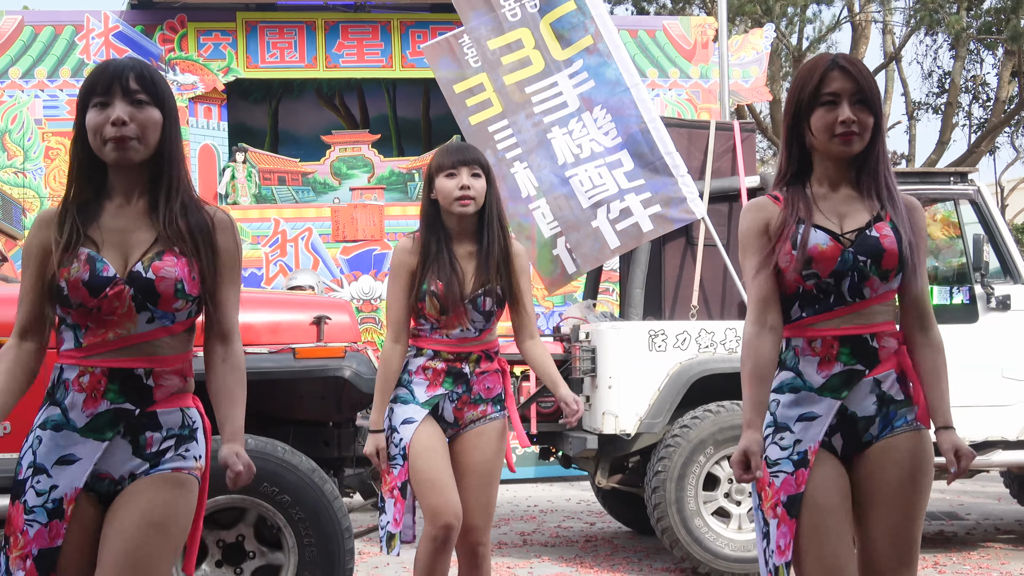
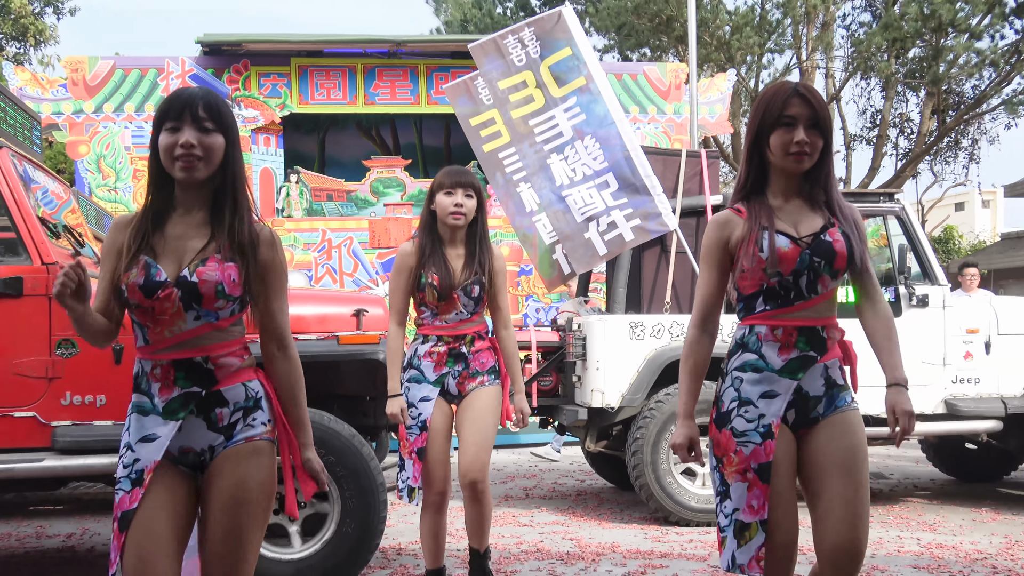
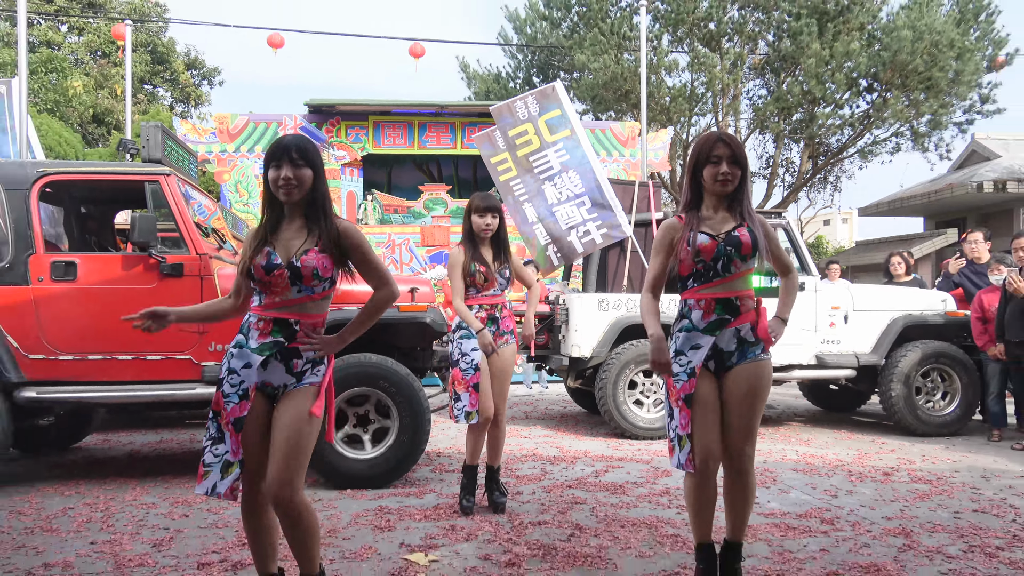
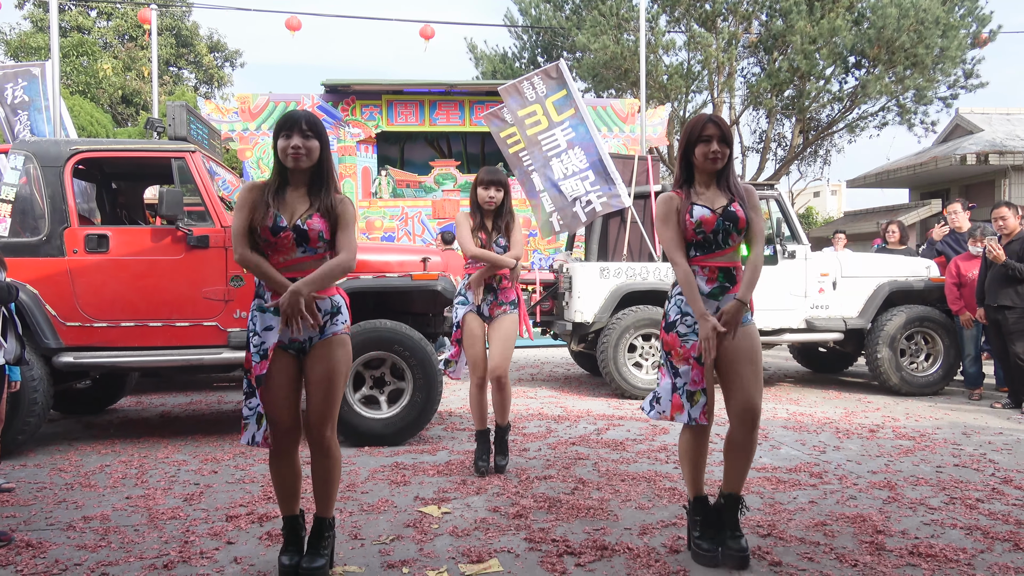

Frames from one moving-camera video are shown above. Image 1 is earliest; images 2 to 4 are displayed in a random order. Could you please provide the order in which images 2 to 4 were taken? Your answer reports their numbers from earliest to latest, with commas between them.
2, 3, 4
